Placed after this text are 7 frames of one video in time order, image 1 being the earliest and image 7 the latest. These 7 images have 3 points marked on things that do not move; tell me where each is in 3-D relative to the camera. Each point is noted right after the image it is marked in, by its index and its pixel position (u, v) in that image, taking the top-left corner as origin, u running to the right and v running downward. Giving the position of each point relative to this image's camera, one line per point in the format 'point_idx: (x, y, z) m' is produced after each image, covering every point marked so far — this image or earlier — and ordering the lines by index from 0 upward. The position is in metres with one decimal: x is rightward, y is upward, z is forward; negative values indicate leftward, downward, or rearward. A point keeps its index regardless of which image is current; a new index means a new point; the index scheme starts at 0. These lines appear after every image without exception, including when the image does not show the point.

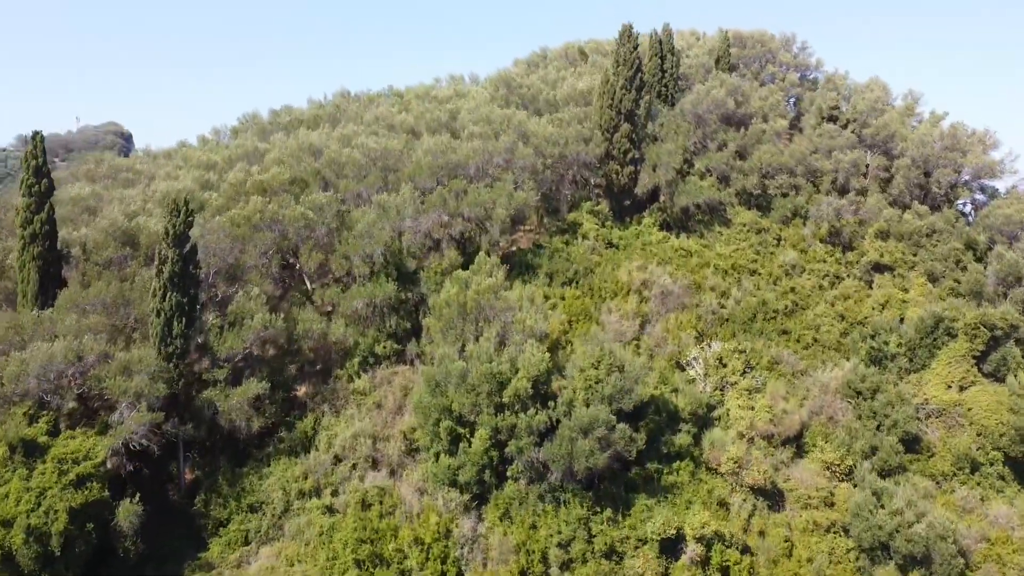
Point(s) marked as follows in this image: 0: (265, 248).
0: (-5.9, +1.0, +19.2) m
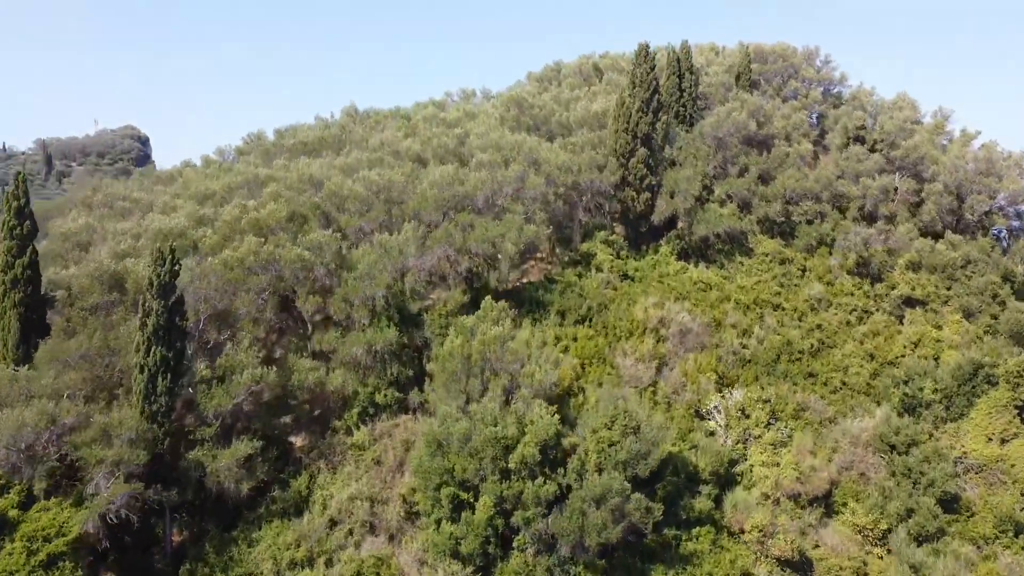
0: (-5.7, -0.1, +18.1) m
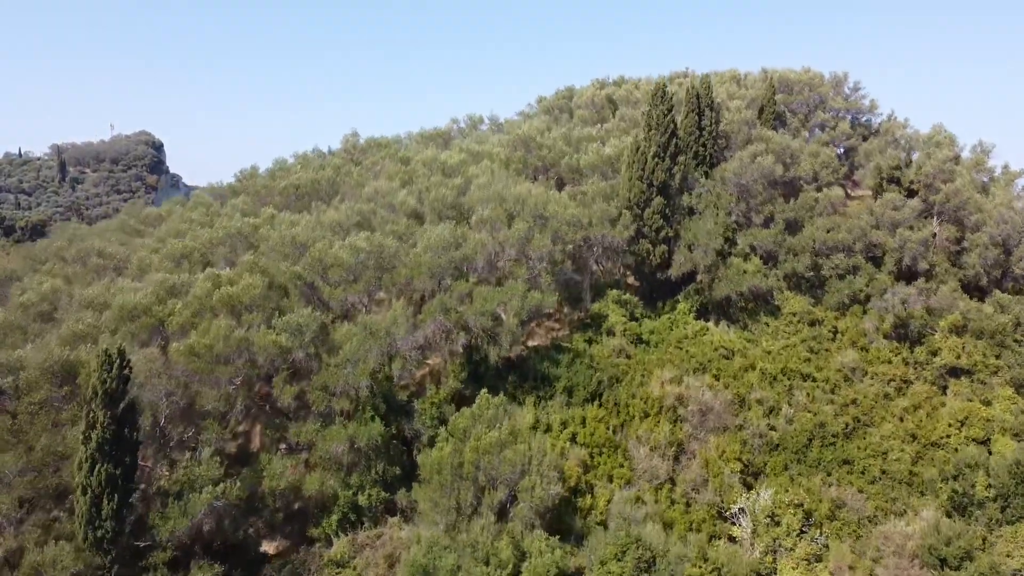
0: (-5.7, -1.9, +16.2) m
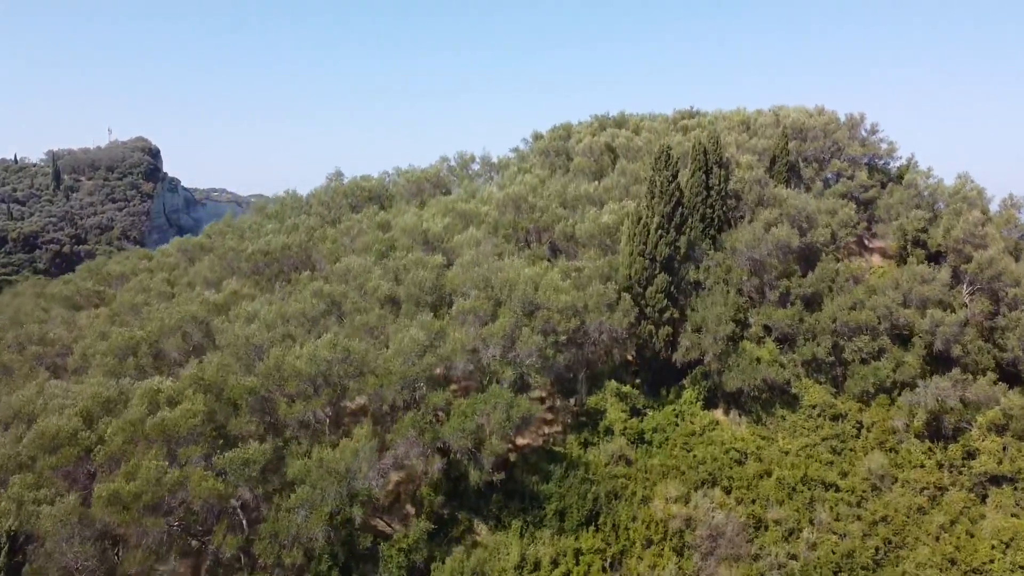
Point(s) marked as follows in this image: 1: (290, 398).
0: (-6.0, -4.2, +13.8) m
1: (-4.6, -2.3, +16.5) m
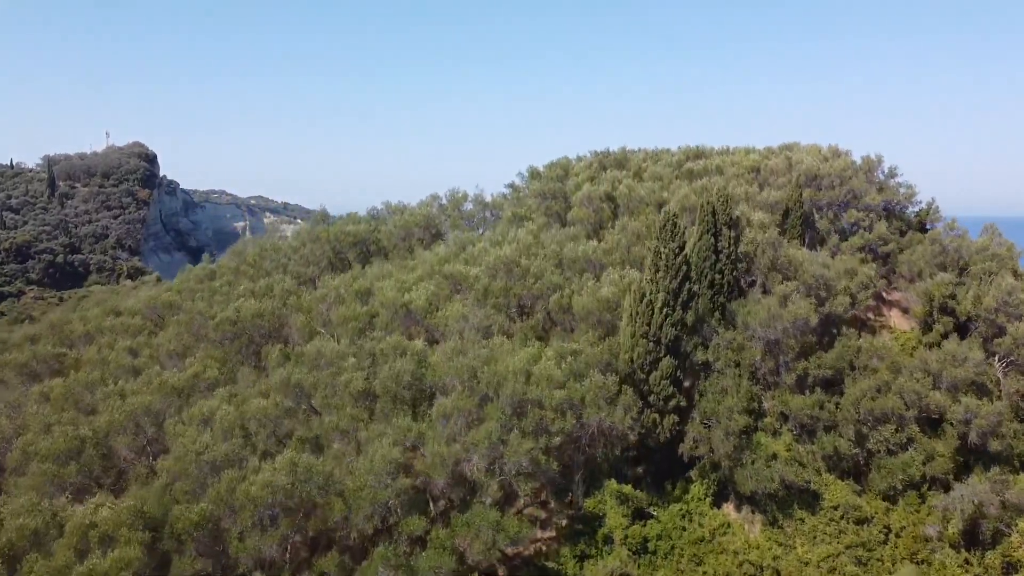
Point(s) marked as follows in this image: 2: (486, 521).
0: (-6.3, -6.3, +11.8) m
1: (-4.8, -4.3, +14.5) m
2: (-0.5, -4.5, +15.1) m
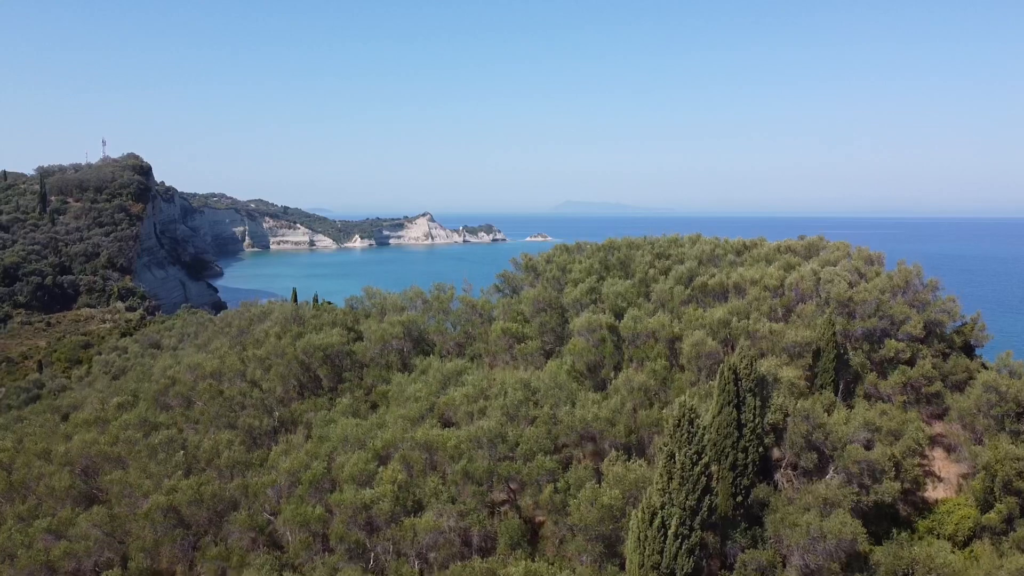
0: (-6.7, -10.7, +8.2) m
1: (-5.2, -8.7, +10.9) m
2: (-0.8, -8.8, +11.5) m
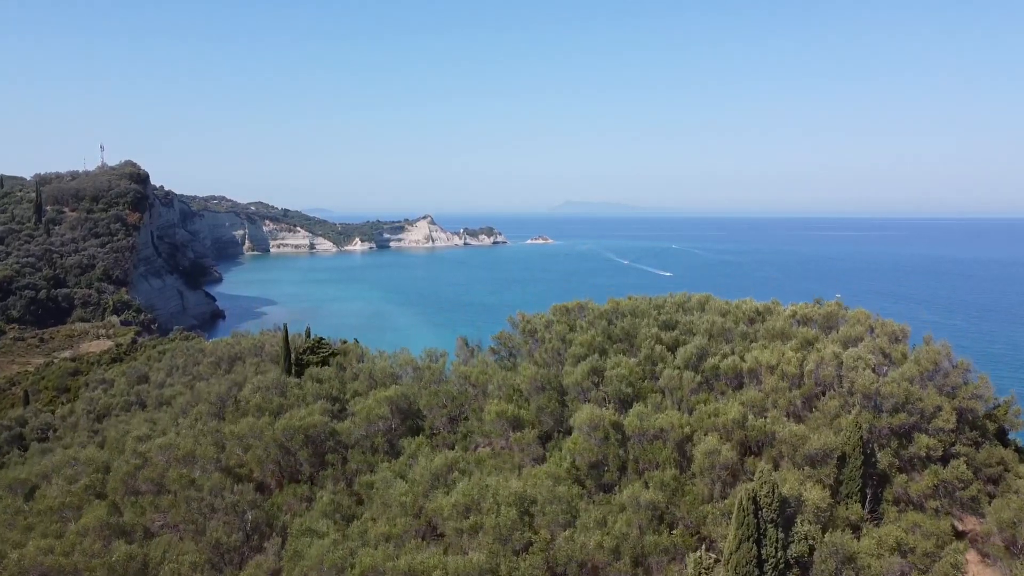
0: (-6.9, -13.3, +6.1) m
1: (-5.4, -11.3, +8.8) m
2: (-1.0, -11.4, +9.4) m
